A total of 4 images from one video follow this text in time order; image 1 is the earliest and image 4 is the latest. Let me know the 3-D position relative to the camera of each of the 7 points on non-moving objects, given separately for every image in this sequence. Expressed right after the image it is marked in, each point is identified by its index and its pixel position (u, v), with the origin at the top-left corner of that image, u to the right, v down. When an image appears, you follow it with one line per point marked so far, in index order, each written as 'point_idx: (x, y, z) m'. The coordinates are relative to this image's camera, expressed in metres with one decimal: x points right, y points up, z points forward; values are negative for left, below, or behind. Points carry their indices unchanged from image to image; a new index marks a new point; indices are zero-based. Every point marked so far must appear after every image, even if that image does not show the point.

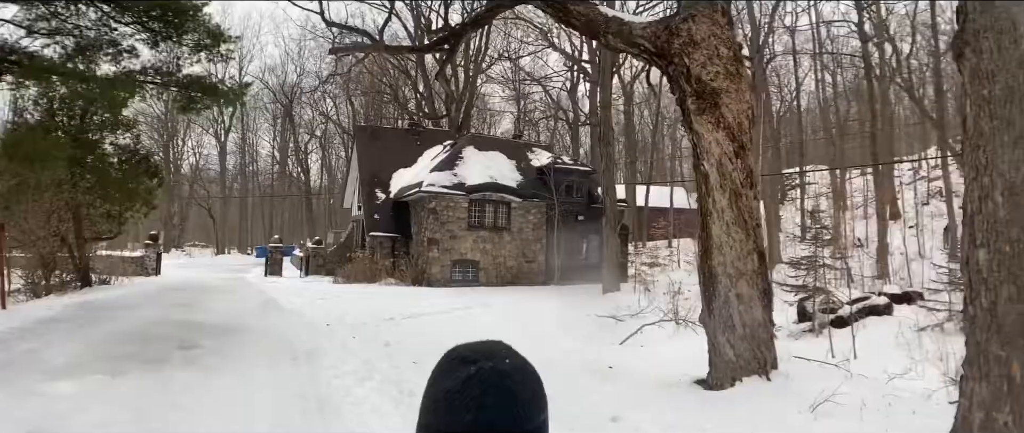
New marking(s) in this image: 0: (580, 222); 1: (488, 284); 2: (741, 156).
0: (+2.1, -0.2, +18.8) m
1: (-0.7, -1.9, +17.5) m
2: (+2.3, +0.6, +6.0) m
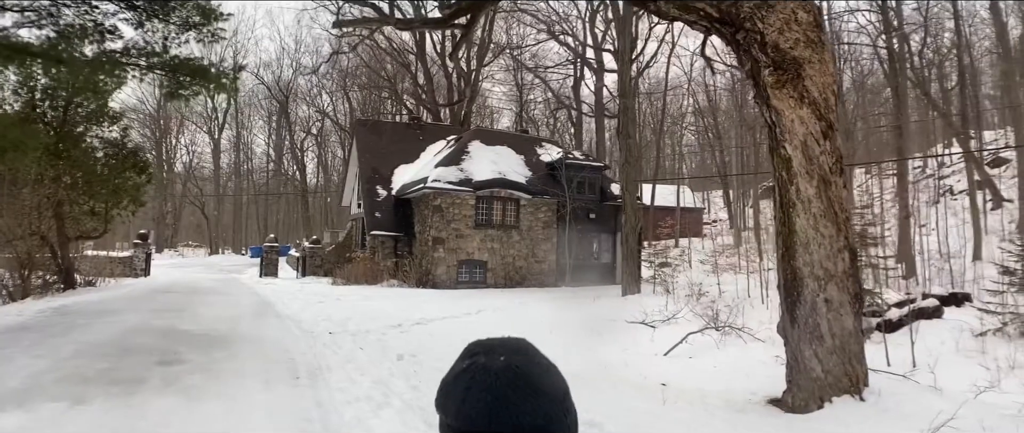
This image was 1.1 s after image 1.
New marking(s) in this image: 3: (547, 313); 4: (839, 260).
0: (+2.4, -0.1, +17.9) m
1: (-0.4, -1.9, +16.5) m
2: (+2.7, +0.7, +5.1) m
3: (+0.6, -1.9, +11.5) m
4: (+2.7, -0.4, +5.0) m
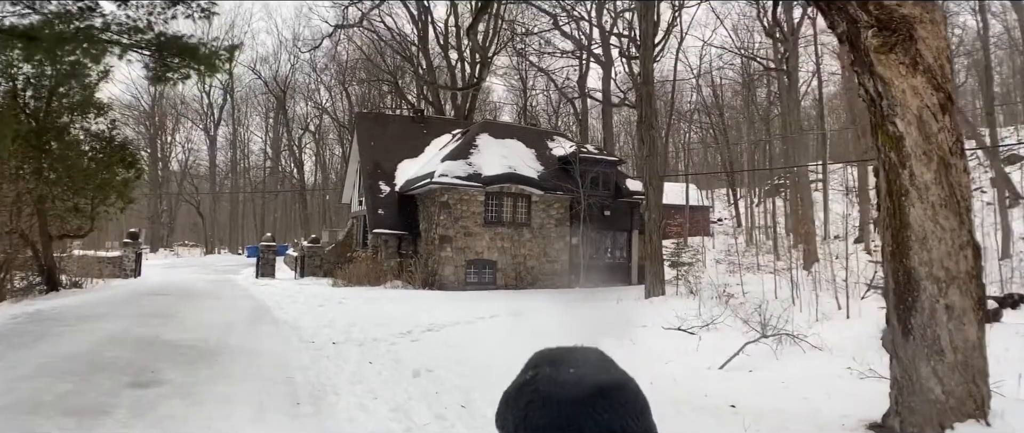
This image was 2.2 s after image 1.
0: (+2.7, 0.0, +17.0) m
1: (-0.2, -1.8, +15.6) m
2: (+3.0, +0.7, +4.2) m
3: (+0.9, -1.8, +10.6) m
4: (+3.0, -0.3, +4.1) m
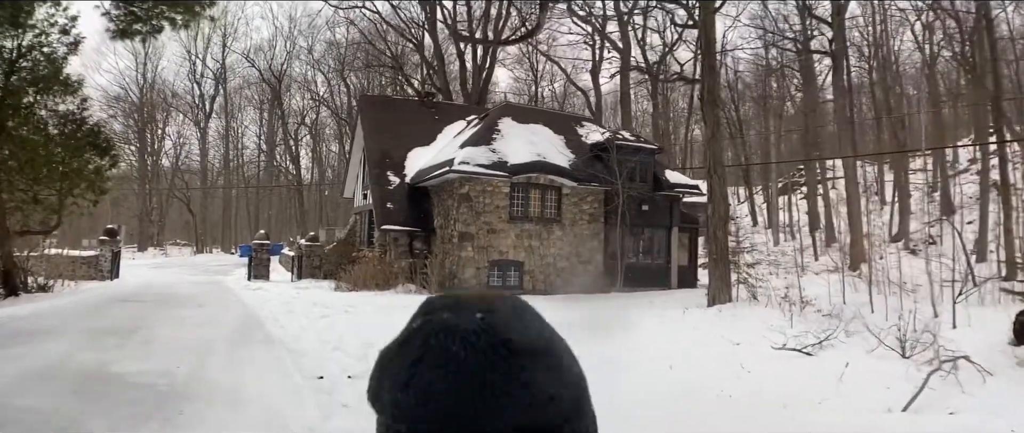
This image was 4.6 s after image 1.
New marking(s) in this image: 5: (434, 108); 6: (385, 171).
0: (+3.3, +0.1, +15.1) m
1: (+0.5, -1.7, +13.7) m
2: (+3.7, +0.8, +2.3) m
3: (+1.6, -1.7, +8.7) m
4: (+3.7, -0.2, +2.2) m
5: (-2.4, +3.3, +18.6) m
6: (-3.3, +1.2, +15.7) m
